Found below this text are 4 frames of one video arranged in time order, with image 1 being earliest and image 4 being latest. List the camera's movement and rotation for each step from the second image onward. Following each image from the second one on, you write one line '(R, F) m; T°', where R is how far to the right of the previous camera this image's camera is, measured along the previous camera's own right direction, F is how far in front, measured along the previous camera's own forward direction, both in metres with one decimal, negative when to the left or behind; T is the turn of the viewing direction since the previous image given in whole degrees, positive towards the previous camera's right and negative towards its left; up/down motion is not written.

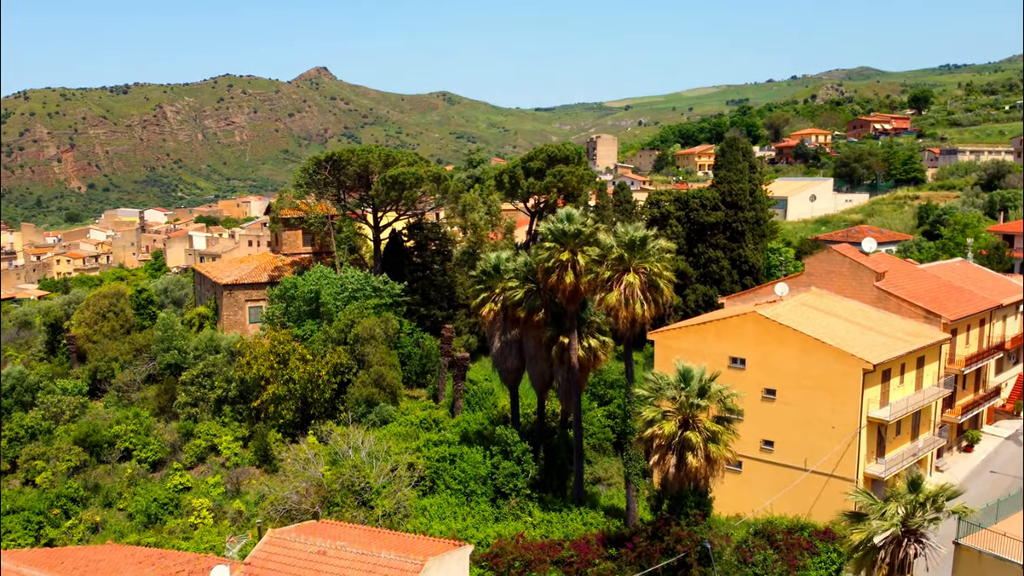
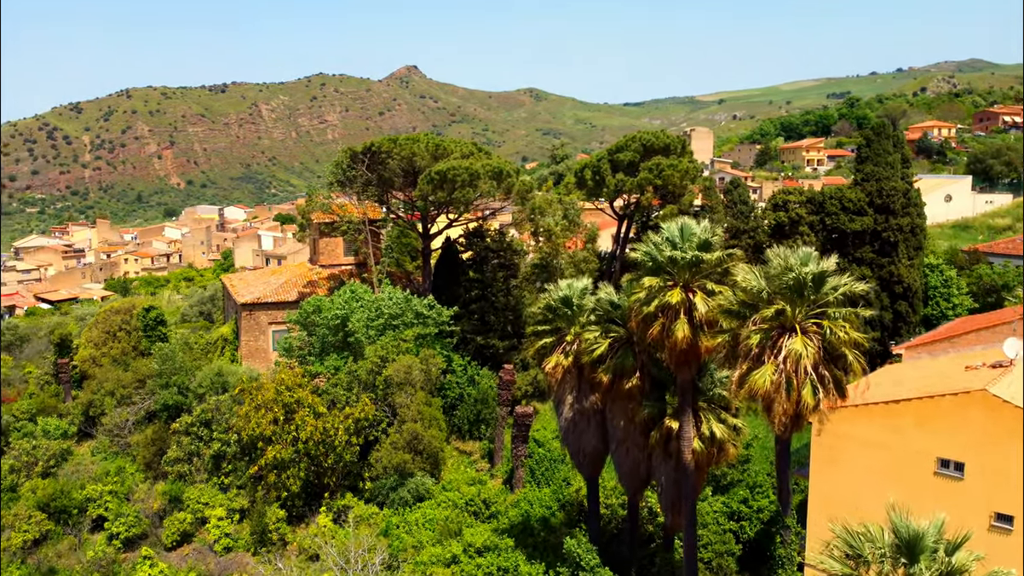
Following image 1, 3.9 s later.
(+0.1, +6.1) m; -6°
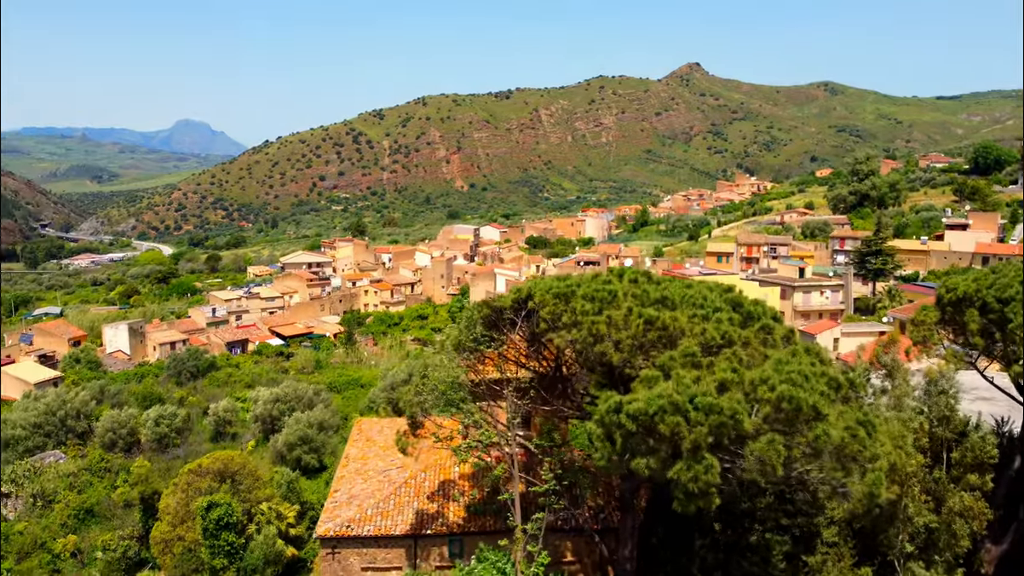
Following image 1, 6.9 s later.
(-0.3, +11.4) m; -18°
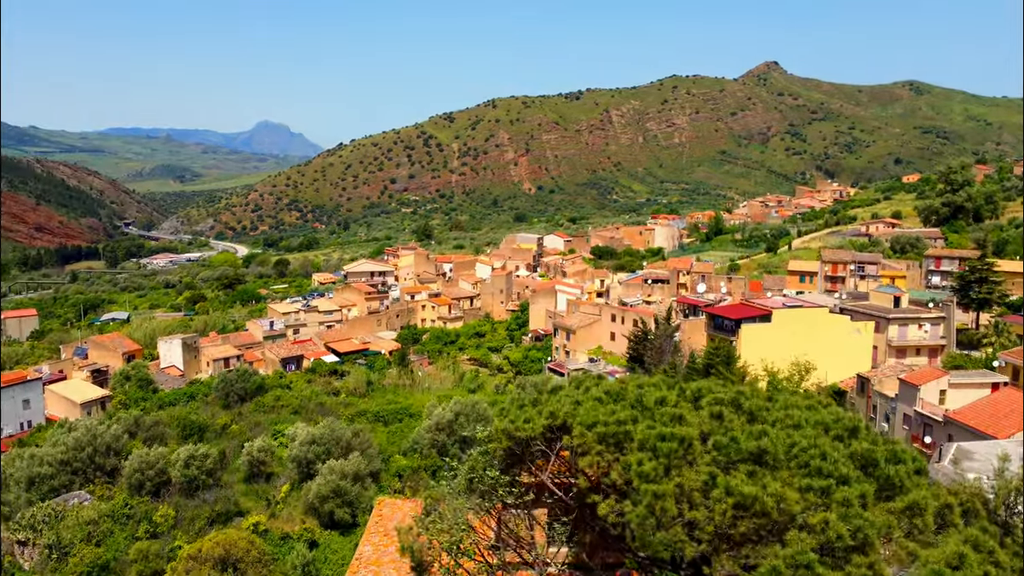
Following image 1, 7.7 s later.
(+0.4, +3.1) m; -5°
